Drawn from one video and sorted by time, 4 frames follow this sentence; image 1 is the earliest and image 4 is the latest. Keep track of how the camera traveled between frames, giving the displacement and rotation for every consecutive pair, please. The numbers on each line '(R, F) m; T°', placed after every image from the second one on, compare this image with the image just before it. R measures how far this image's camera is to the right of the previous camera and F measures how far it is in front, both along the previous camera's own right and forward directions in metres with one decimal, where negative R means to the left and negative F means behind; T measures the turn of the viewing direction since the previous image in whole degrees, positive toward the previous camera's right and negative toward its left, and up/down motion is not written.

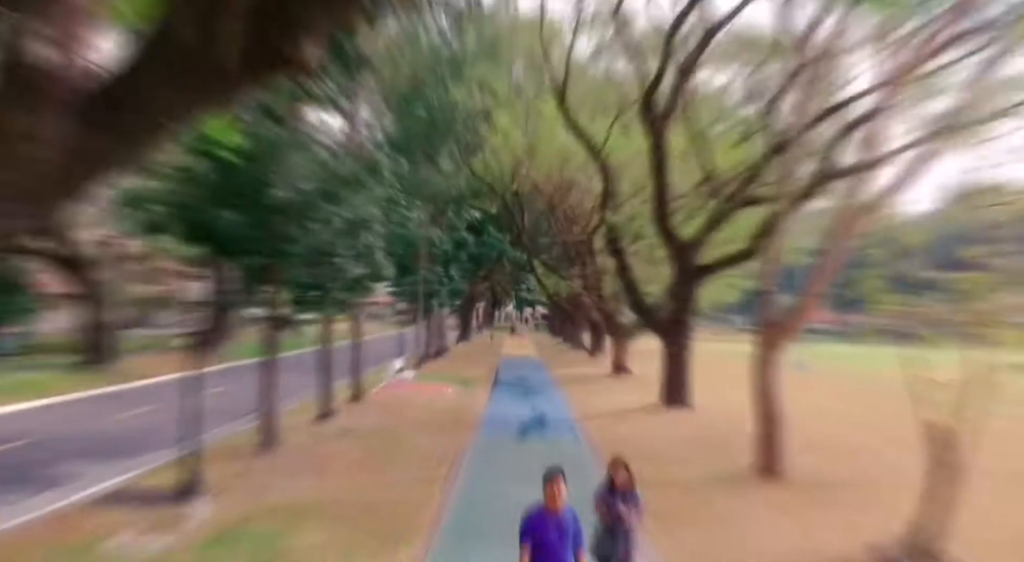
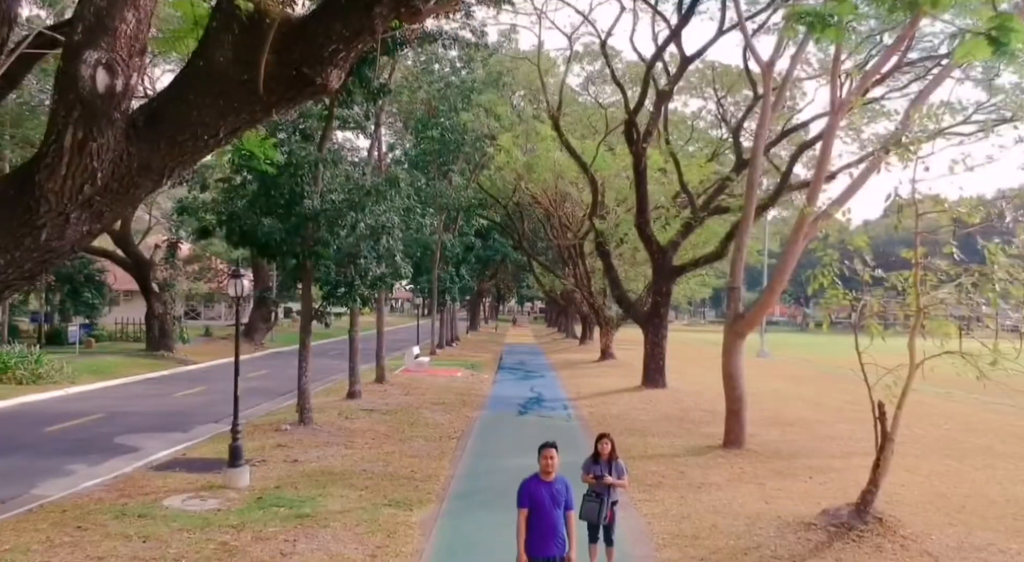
(0.0, -1.9) m; 0°
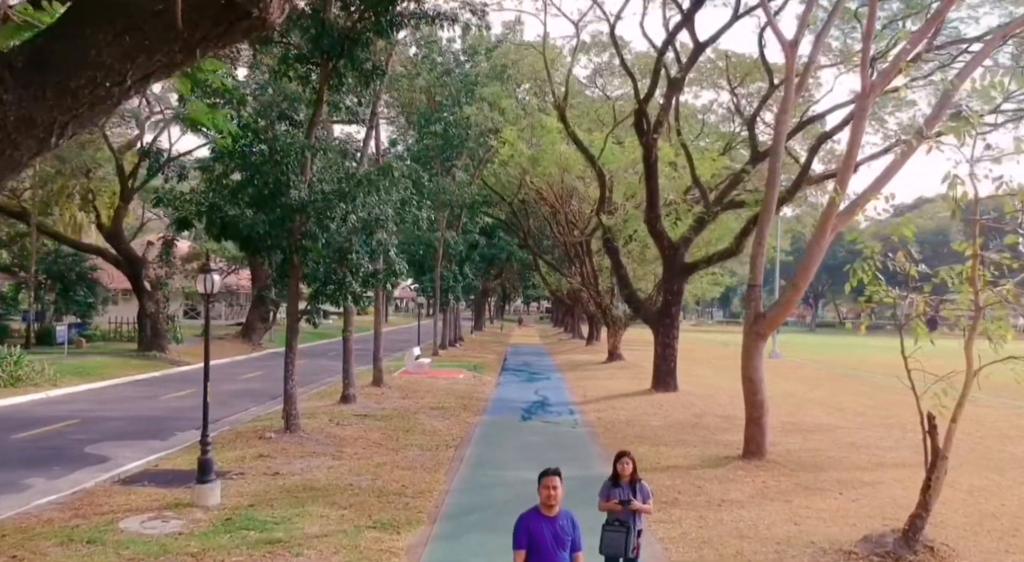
(+0.1, +1.0) m; 0°
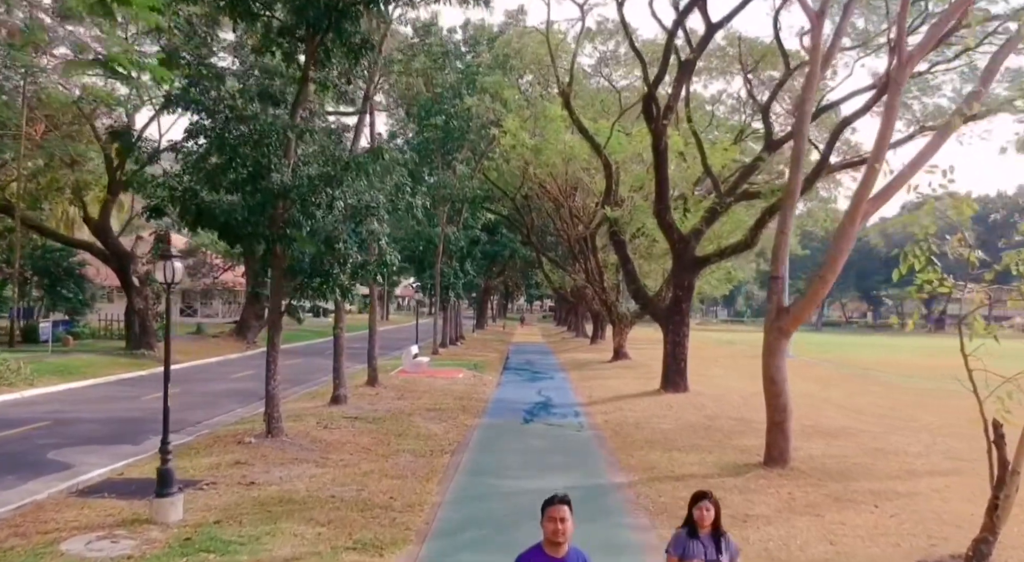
(0.0, +1.0) m; 0°
